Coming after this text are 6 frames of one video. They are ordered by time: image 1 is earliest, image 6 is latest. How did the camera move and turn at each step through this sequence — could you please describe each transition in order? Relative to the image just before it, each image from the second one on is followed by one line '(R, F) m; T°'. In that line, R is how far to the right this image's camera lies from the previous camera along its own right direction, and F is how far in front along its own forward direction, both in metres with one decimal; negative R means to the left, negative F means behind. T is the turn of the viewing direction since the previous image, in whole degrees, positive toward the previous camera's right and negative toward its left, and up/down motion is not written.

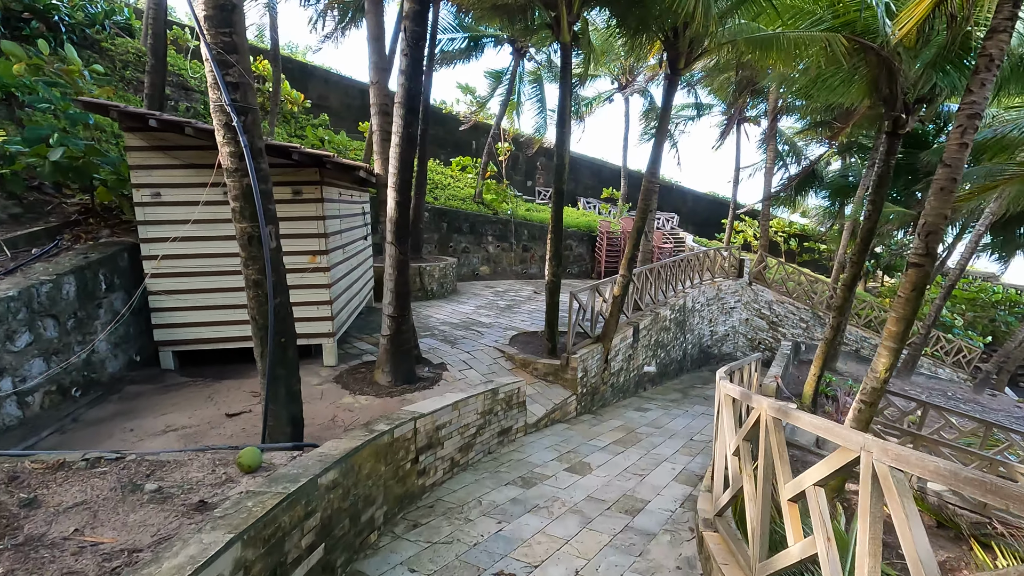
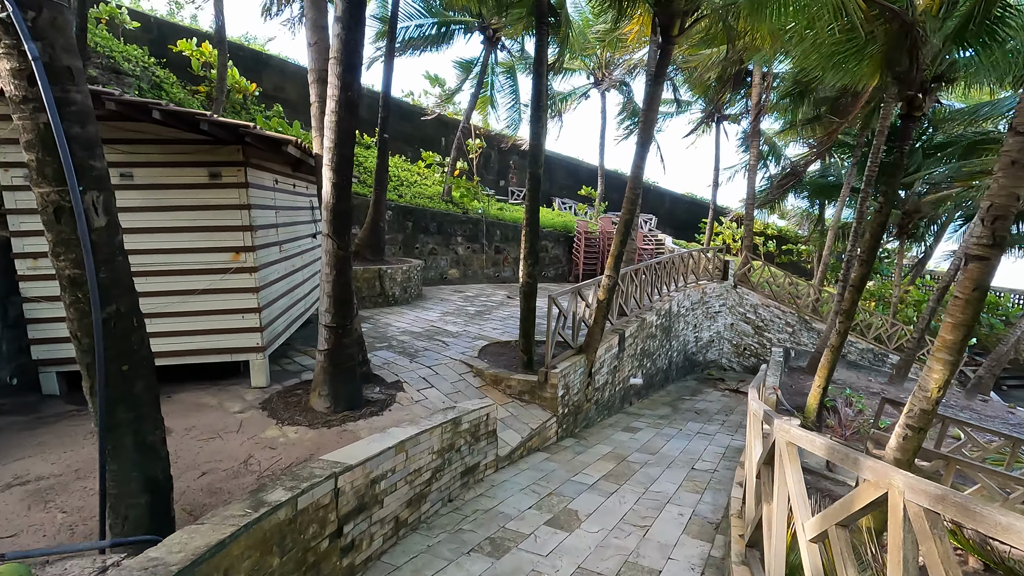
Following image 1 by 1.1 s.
(+0.1, +0.9) m; +3°
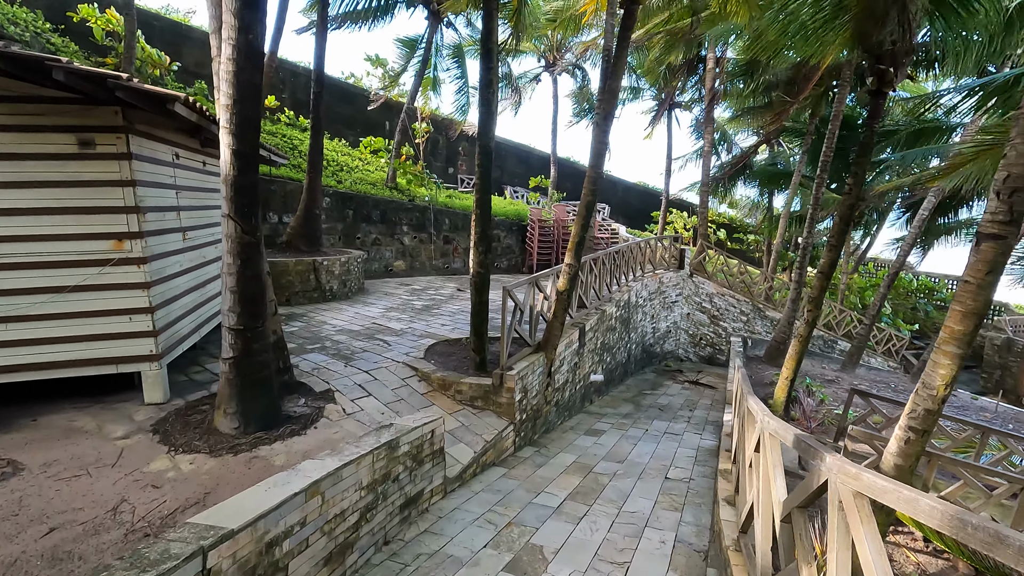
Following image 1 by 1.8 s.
(0.0, +0.6) m; +5°
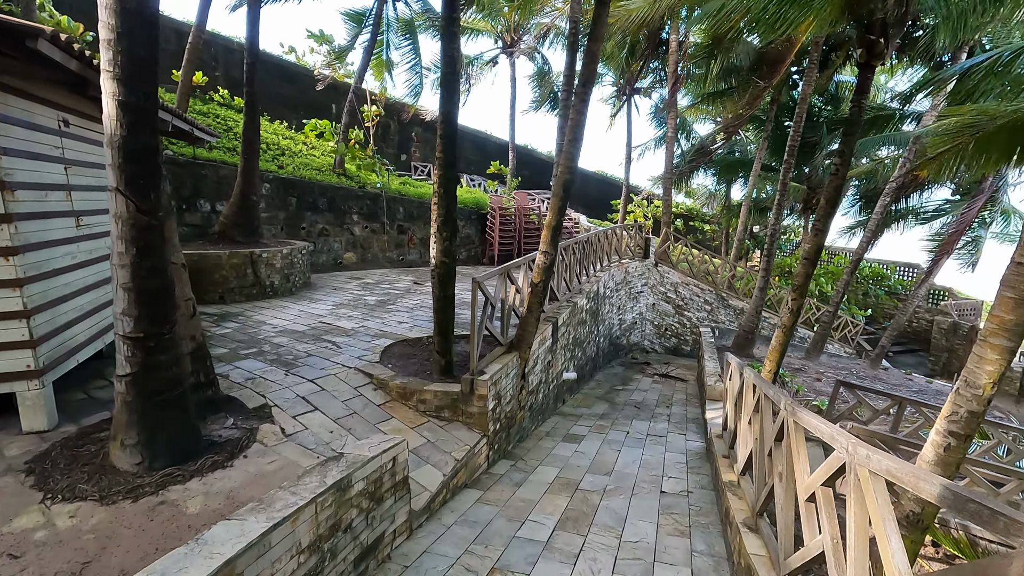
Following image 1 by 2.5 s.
(-0.1, +0.6) m; +5°
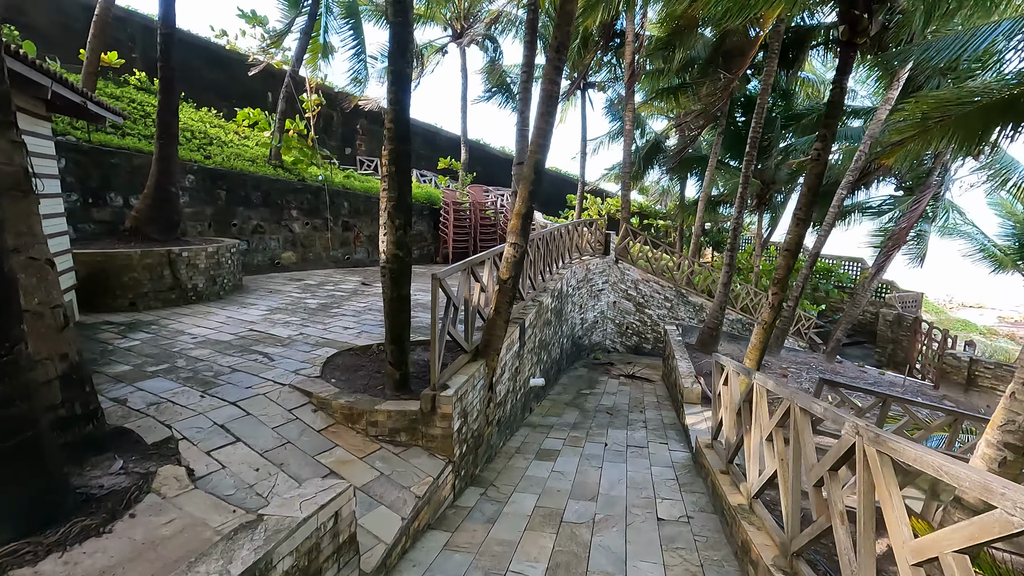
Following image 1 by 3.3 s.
(-0.1, +0.6) m; +5°
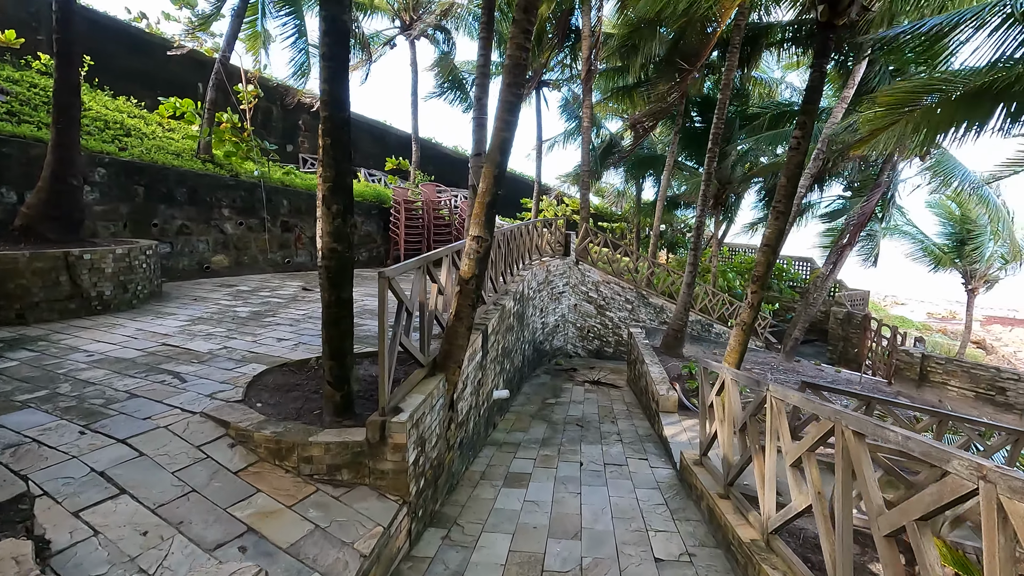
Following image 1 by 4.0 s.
(-0.1, +0.5) m; +5°
